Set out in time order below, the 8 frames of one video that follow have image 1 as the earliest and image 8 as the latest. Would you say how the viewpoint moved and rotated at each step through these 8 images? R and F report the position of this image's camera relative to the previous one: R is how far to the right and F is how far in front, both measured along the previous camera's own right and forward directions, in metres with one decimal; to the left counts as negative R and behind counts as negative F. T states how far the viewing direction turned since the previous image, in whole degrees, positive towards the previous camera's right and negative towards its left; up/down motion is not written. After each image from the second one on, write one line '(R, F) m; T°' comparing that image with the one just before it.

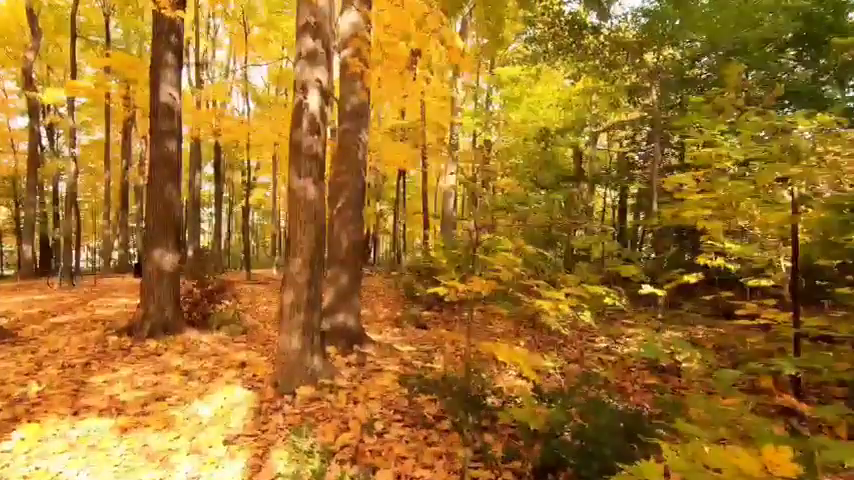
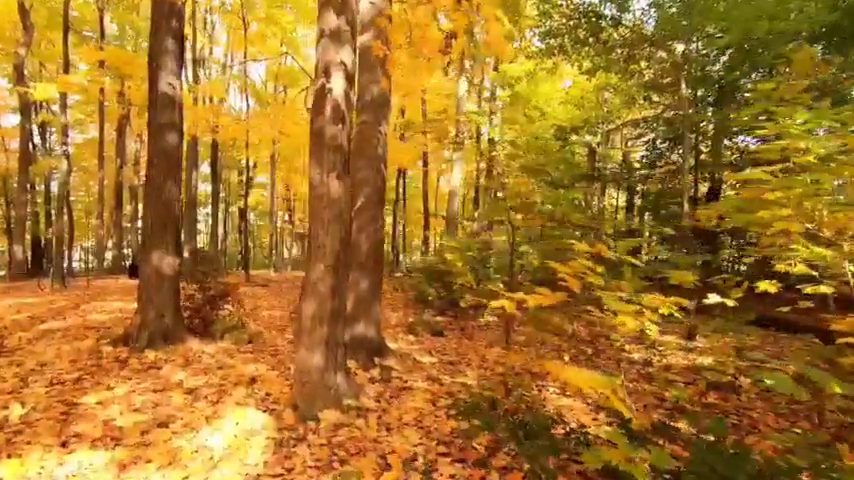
(-0.3, +0.6) m; +1°
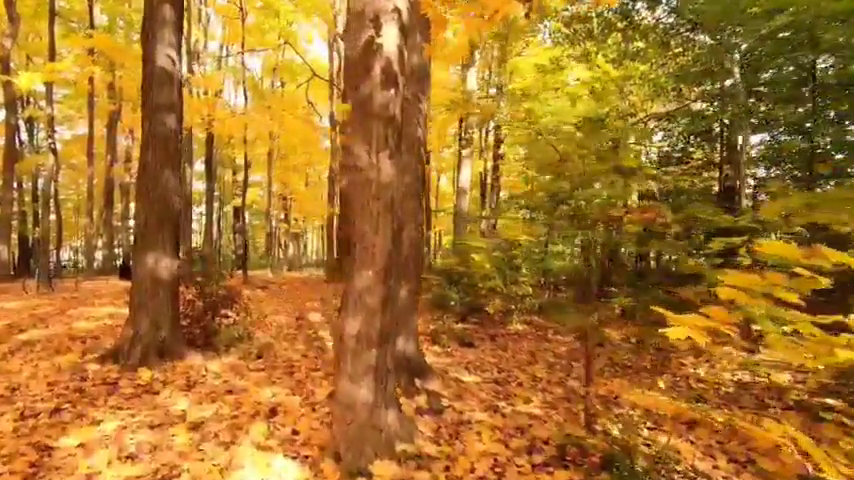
(-0.5, +0.9) m; +1°
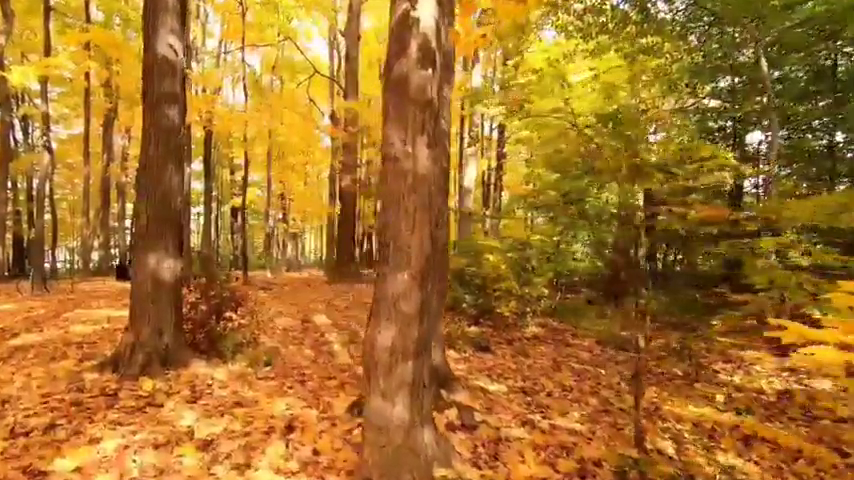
(-0.2, +0.4) m; 0°
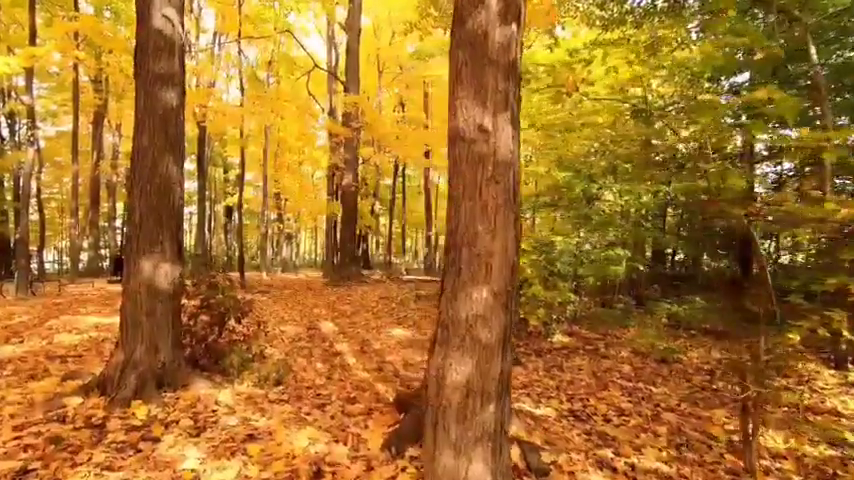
(-0.4, +0.7) m; +1°
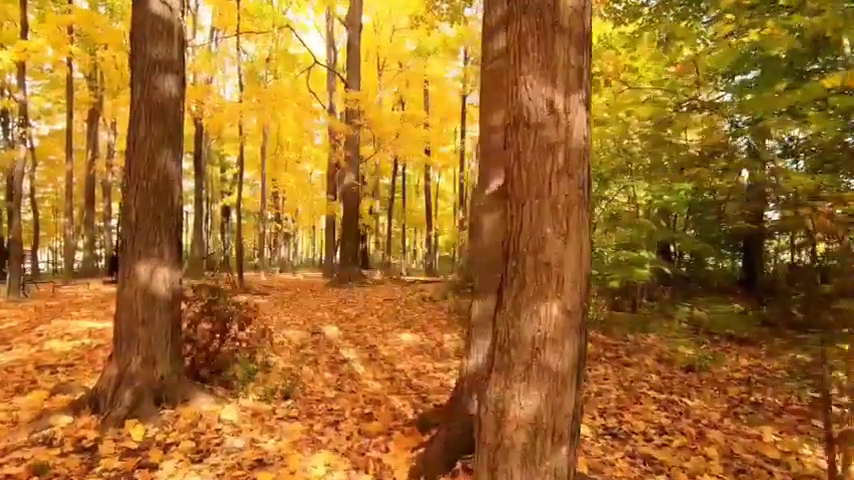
(-0.2, +0.4) m; 0°
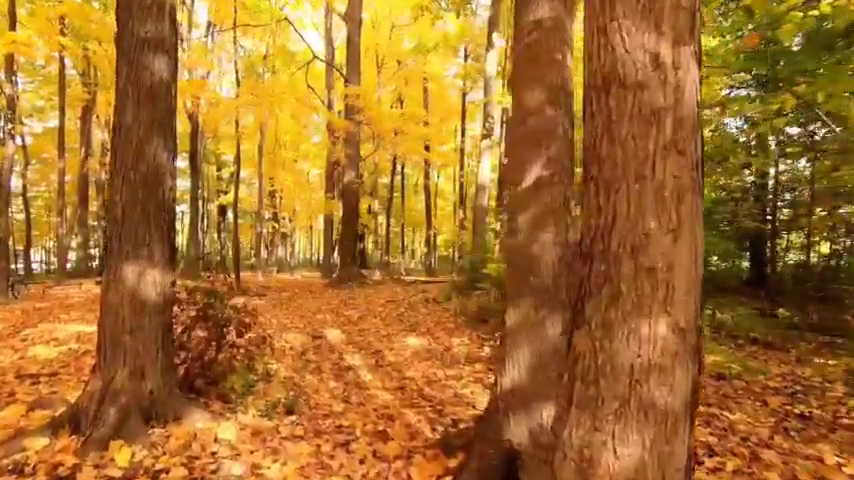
(-0.2, +0.4) m; 0°
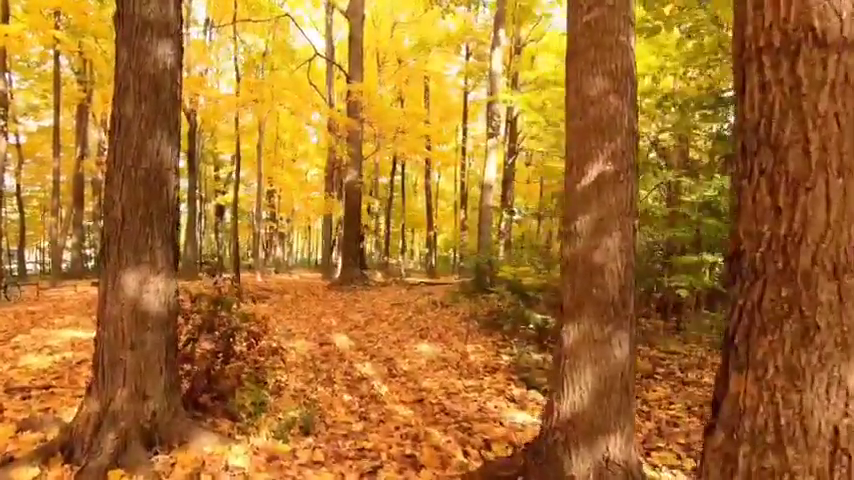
(-0.2, +0.4) m; 0°
